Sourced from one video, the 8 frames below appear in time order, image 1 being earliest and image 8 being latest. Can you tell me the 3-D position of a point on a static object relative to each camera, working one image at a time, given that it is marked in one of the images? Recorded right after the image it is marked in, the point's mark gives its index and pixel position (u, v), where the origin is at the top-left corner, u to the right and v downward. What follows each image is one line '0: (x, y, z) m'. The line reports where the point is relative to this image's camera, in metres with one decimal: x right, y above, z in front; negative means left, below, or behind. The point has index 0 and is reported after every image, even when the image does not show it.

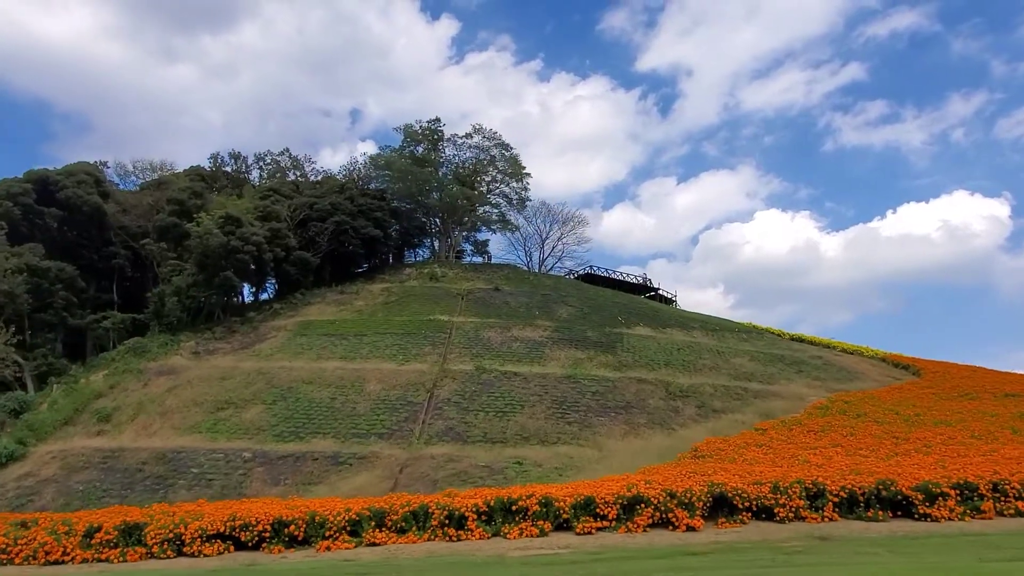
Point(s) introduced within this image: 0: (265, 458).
0: (-6.3, -4.3, +16.8) m
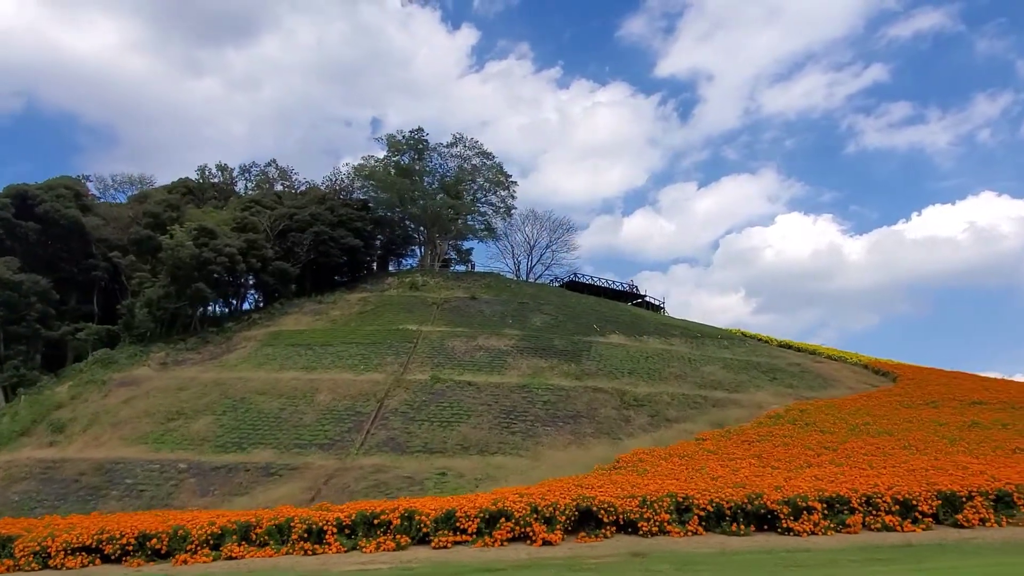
0: (-8.0, -4.6, +16.9) m
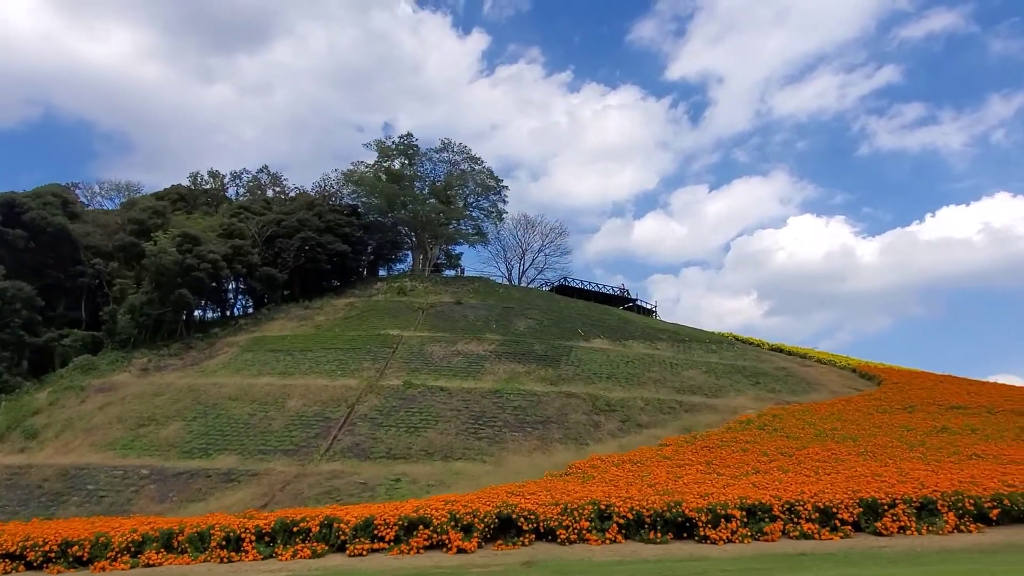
0: (-9.0, -4.8, +17.1) m
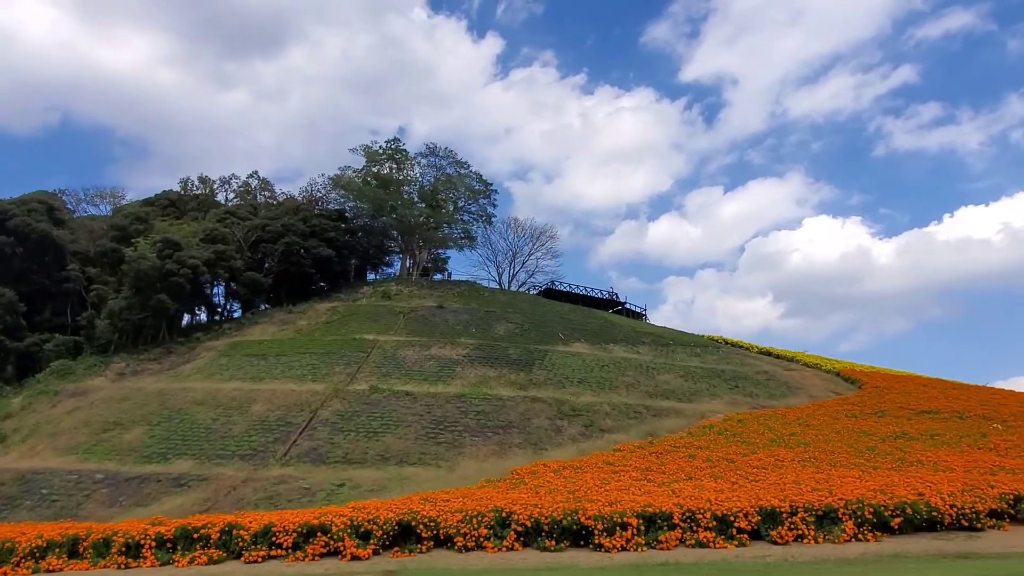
0: (-10.3, -5.0, +17.2) m
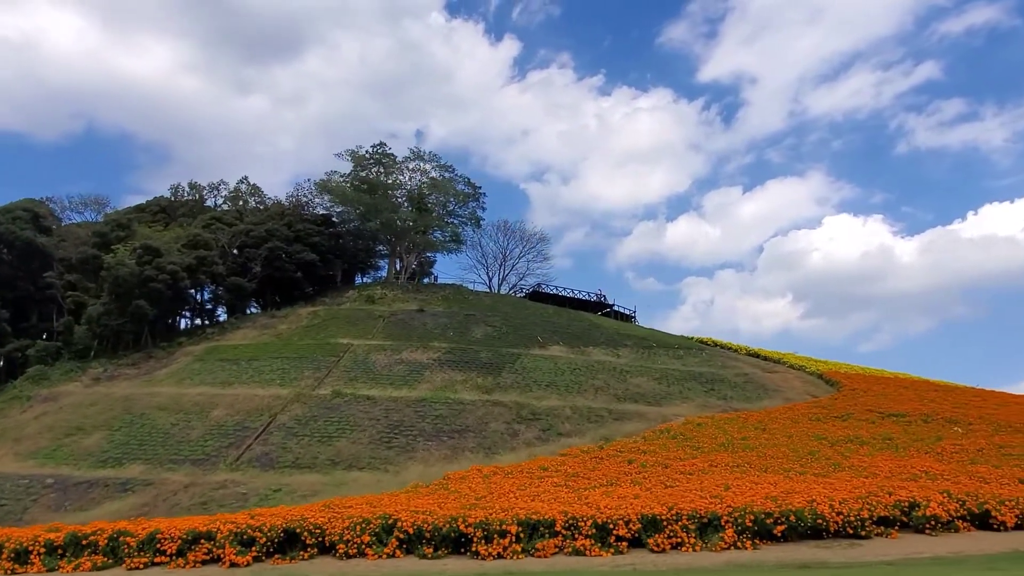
0: (-11.8, -5.2, +17.5) m
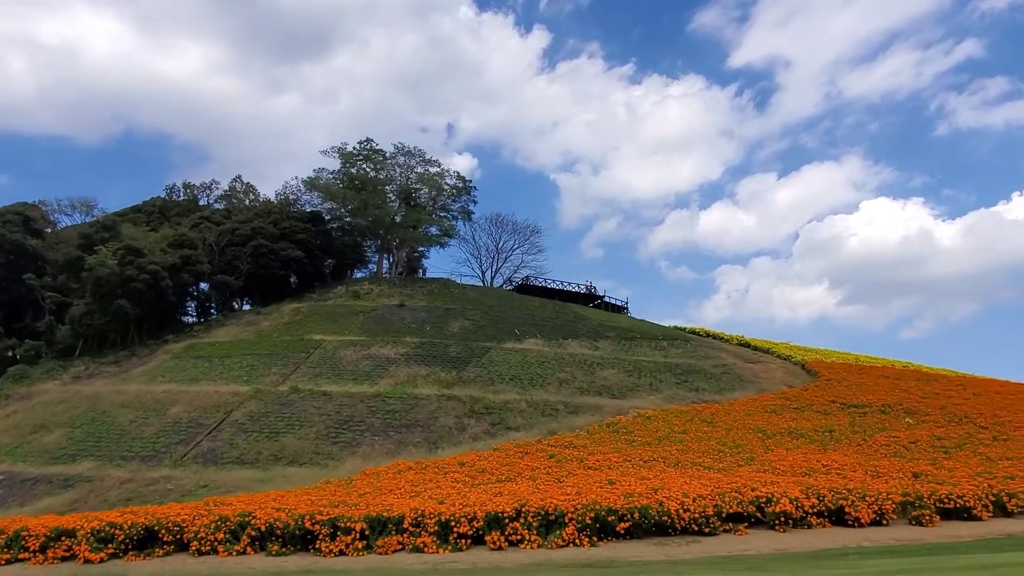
0: (-13.6, -5.2, +18.1) m
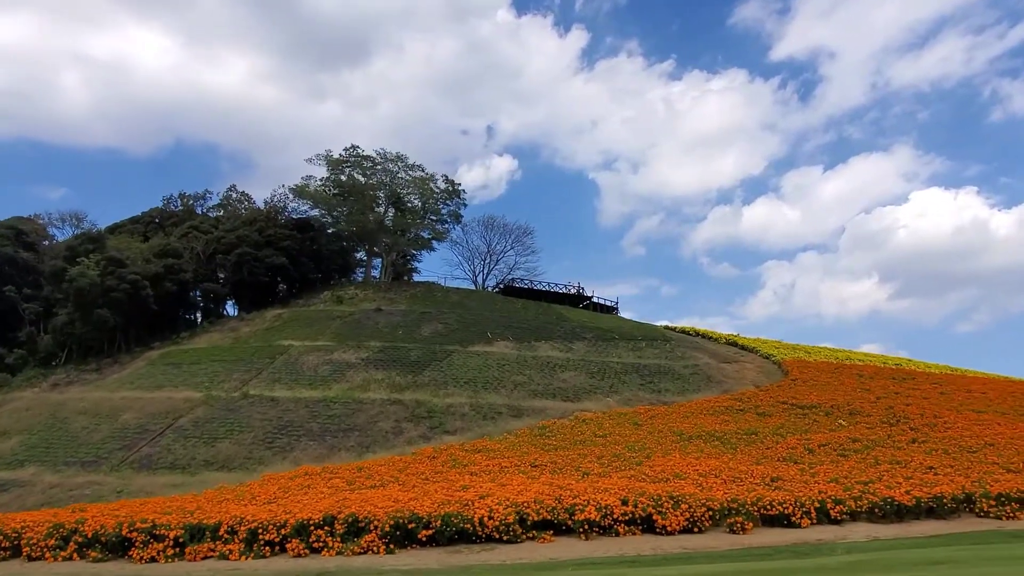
0: (-15.8, -5.6, +19.0) m
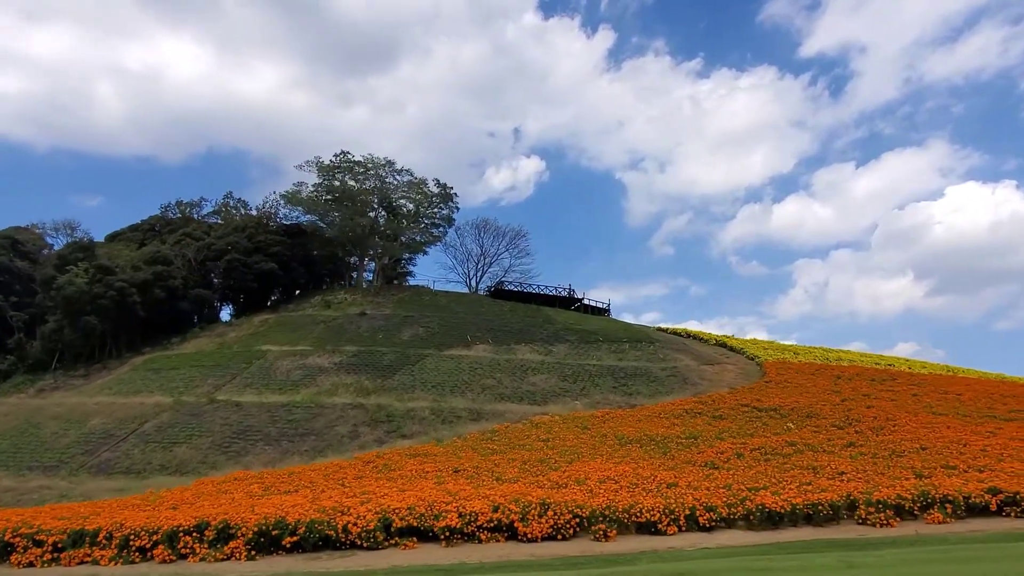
0: (-17.3, -5.9, +19.6) m
